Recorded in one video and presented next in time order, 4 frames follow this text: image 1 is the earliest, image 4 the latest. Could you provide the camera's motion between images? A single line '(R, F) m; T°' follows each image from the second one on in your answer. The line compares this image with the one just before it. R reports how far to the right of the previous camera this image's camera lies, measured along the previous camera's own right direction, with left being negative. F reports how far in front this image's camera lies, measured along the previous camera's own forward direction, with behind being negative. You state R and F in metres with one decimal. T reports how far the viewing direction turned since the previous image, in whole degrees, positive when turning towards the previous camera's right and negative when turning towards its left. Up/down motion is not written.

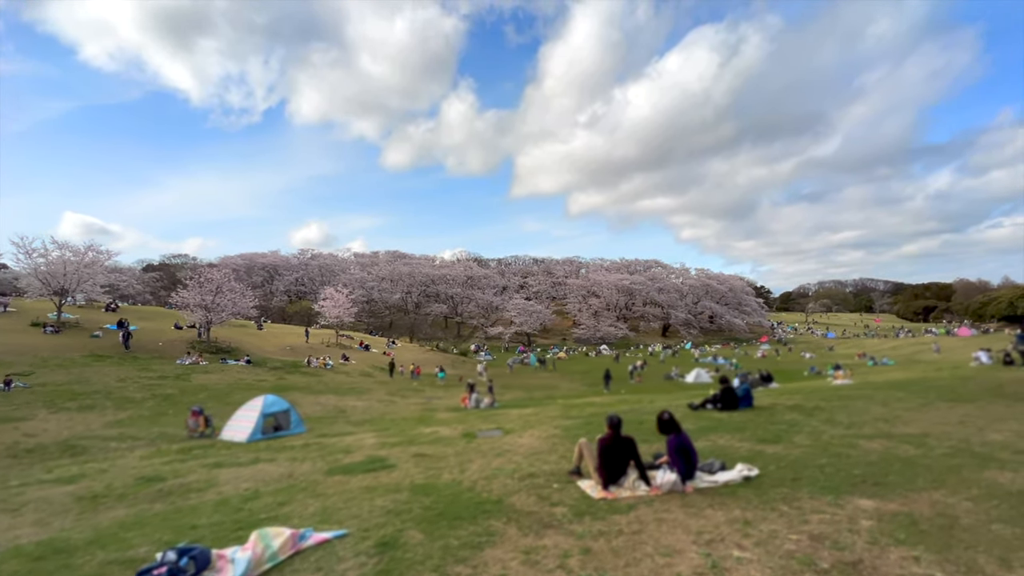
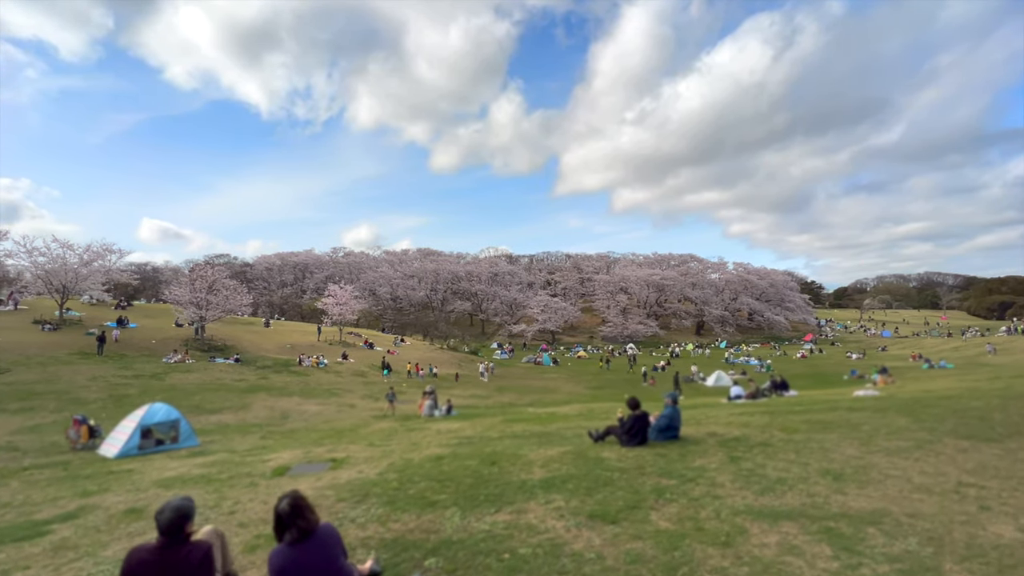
(+4.1, +3.6) m; -5°
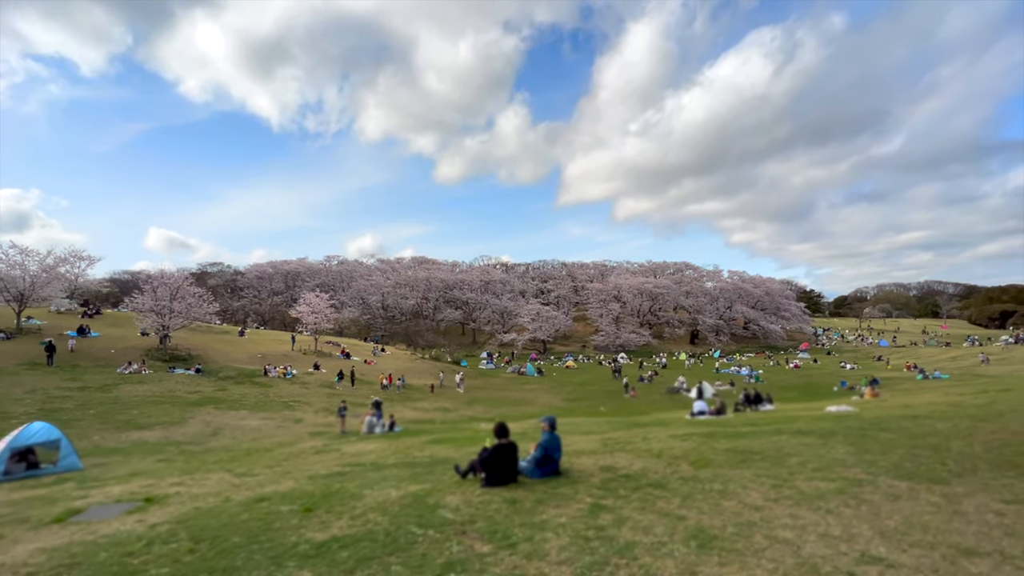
(+2.4, +1.8) m; 0°
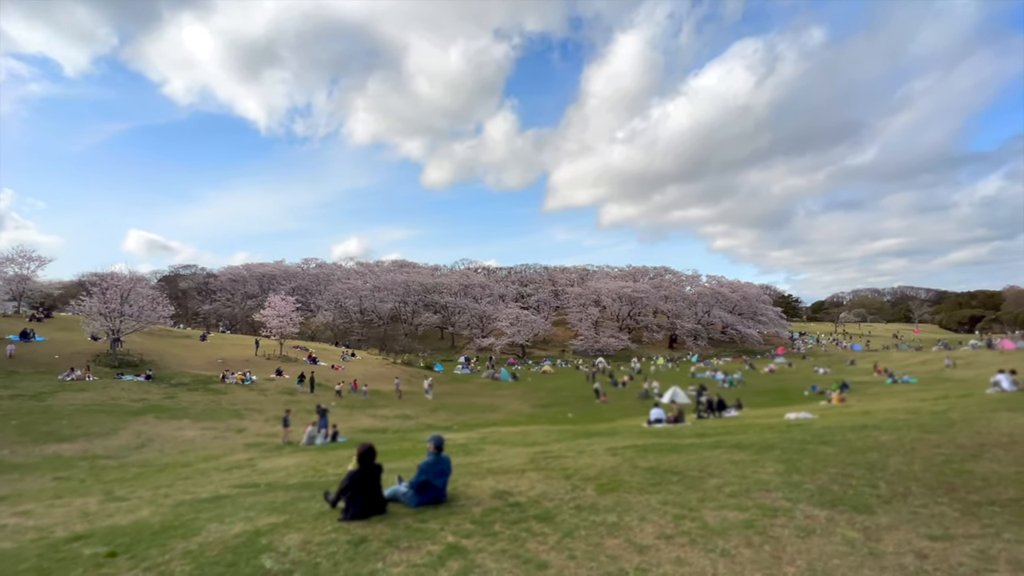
(+1.5, +1.1) m; +2°
